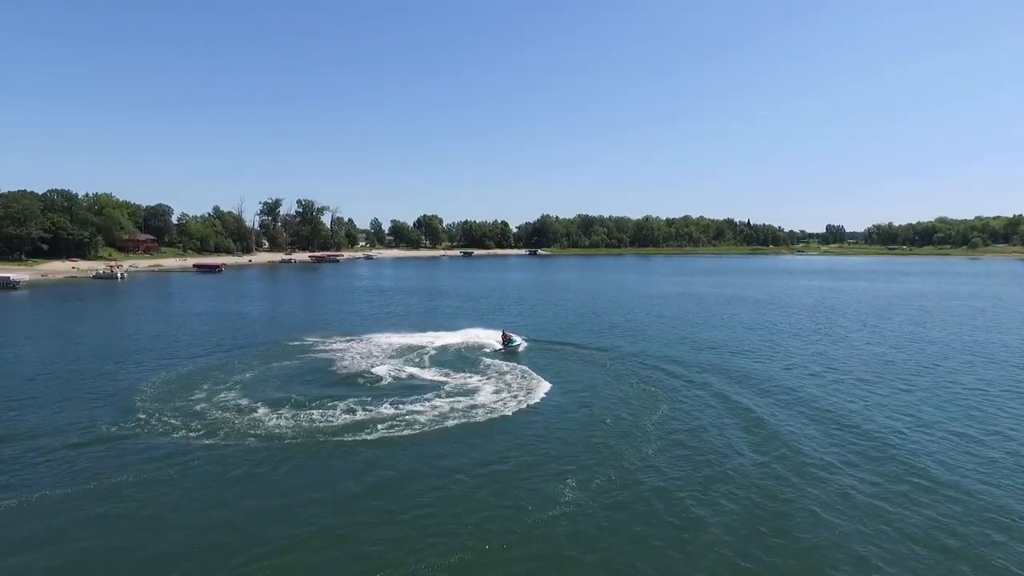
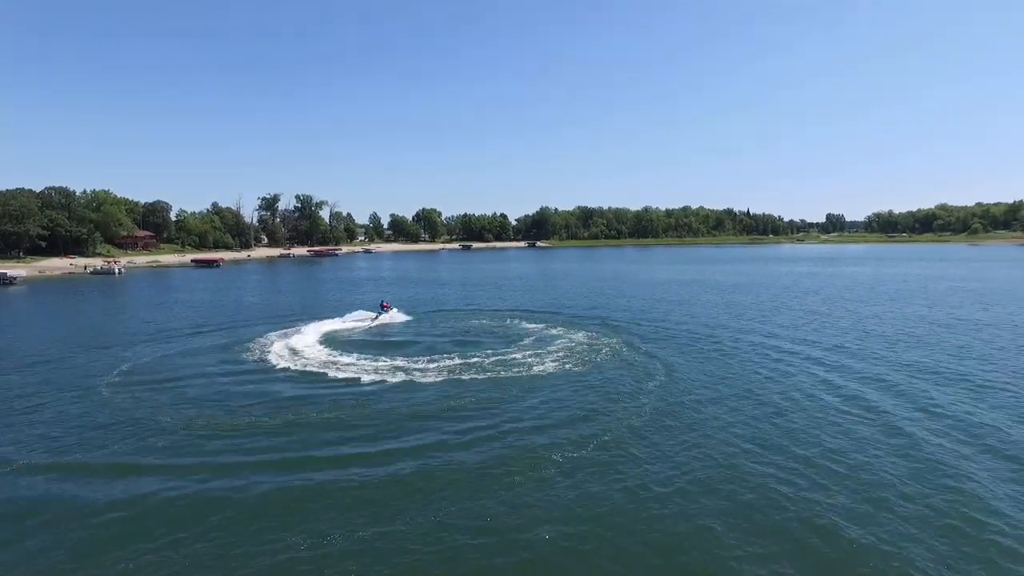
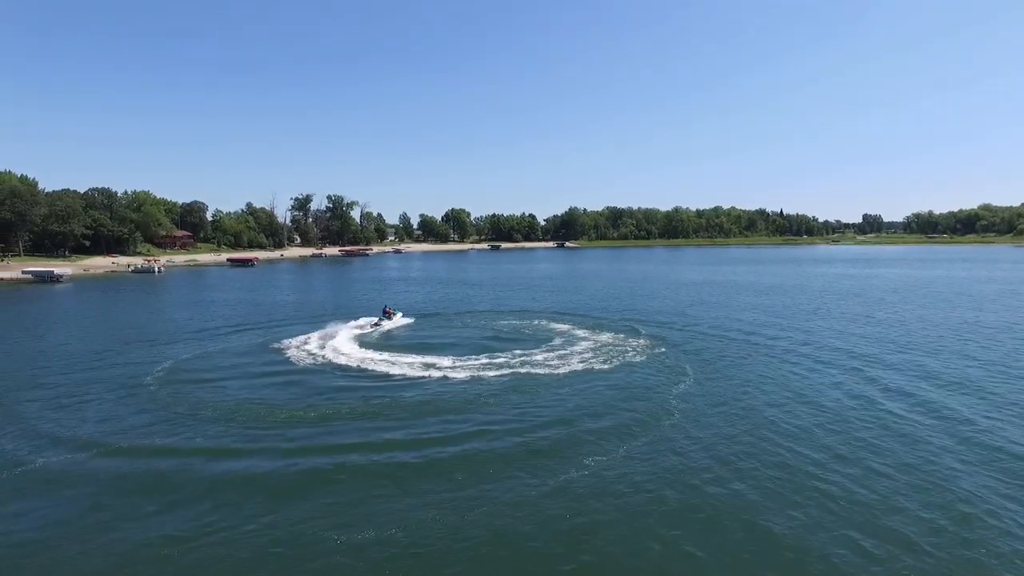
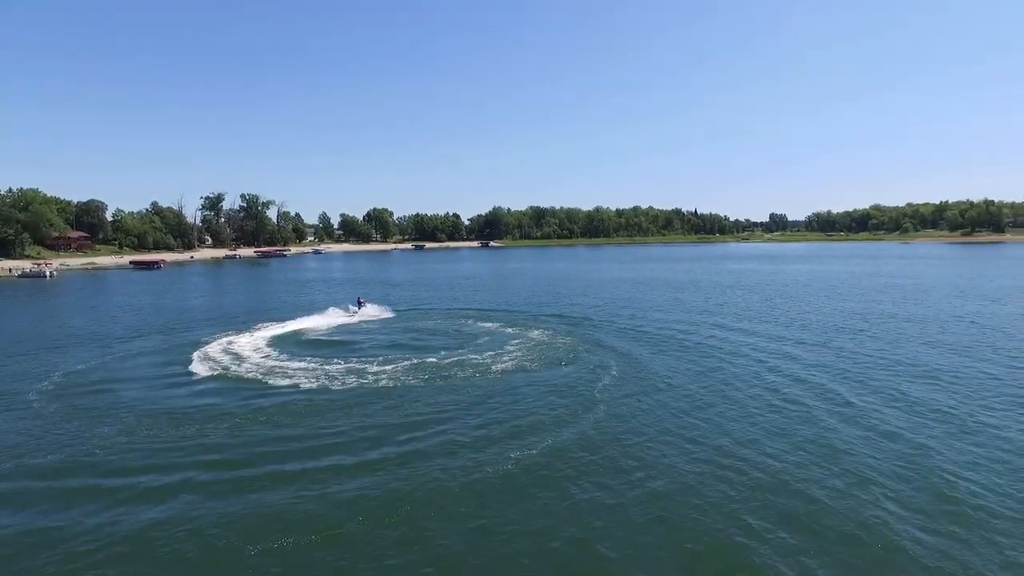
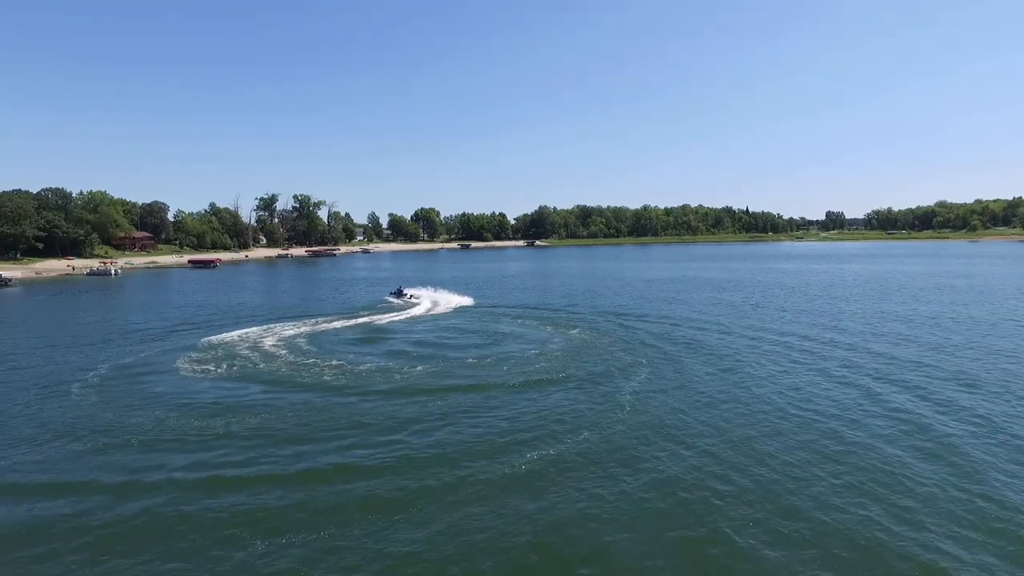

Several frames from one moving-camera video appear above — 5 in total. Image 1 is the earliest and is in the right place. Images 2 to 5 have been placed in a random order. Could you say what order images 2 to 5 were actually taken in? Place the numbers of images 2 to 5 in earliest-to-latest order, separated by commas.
3, 2, 4, 5
